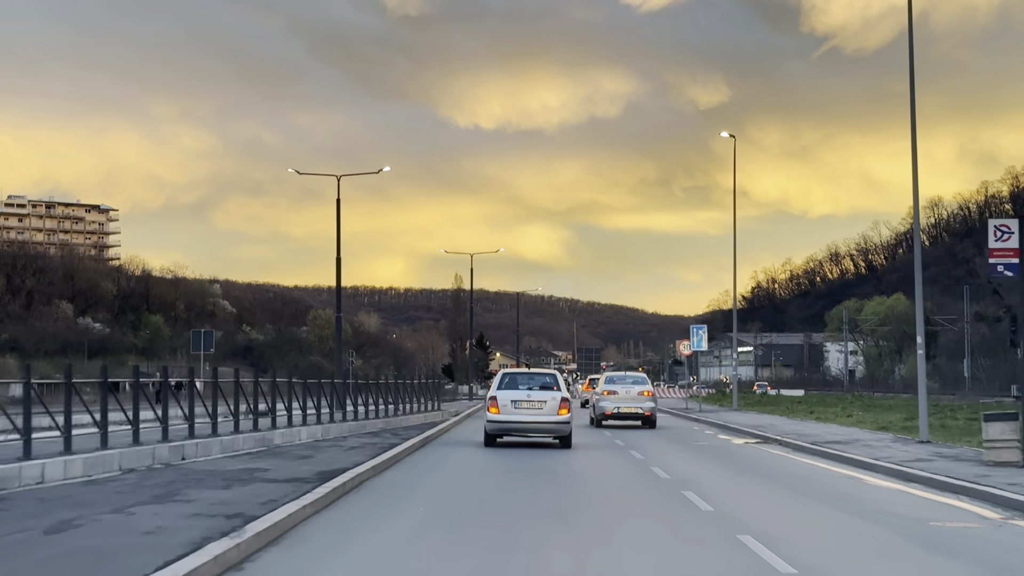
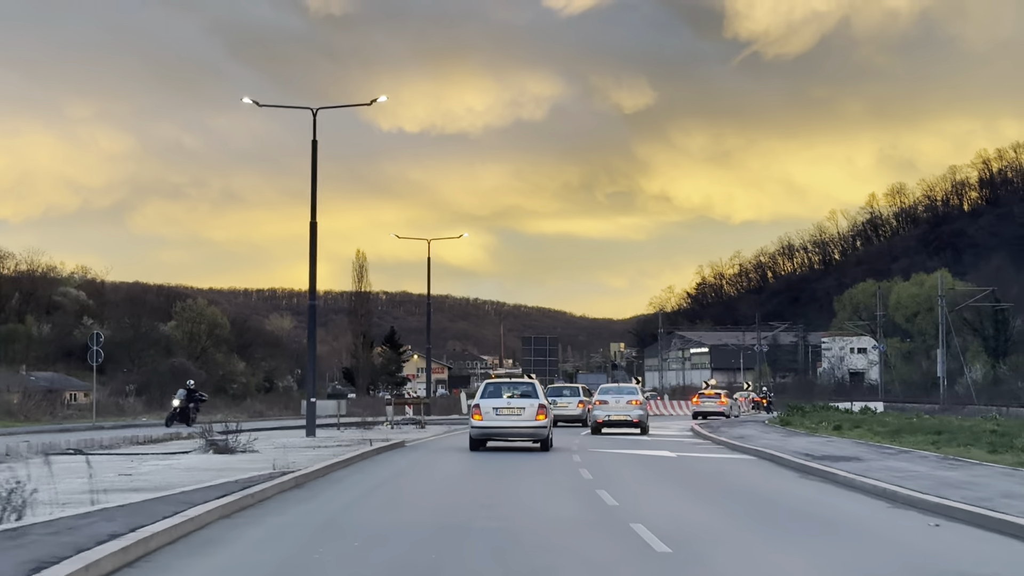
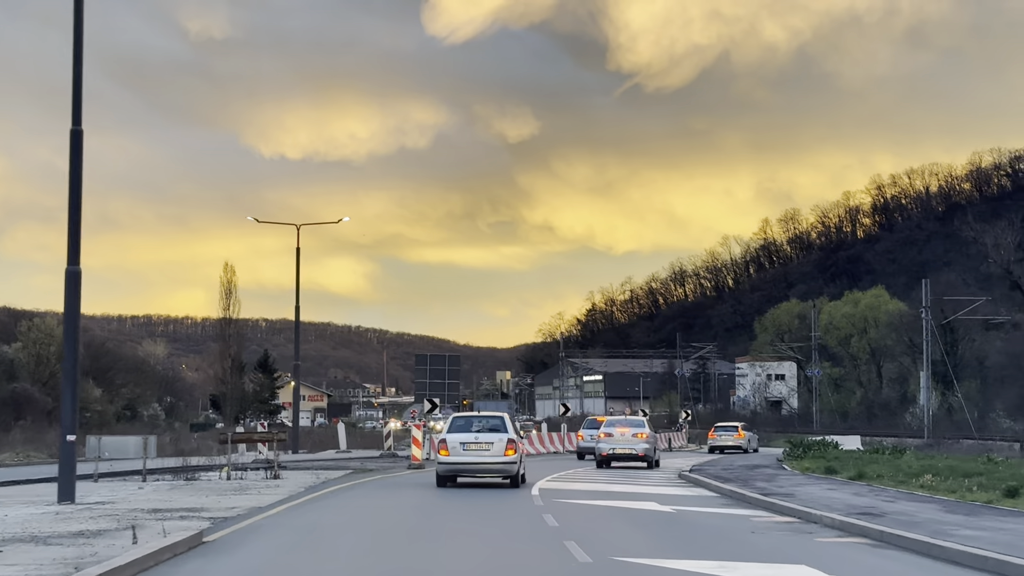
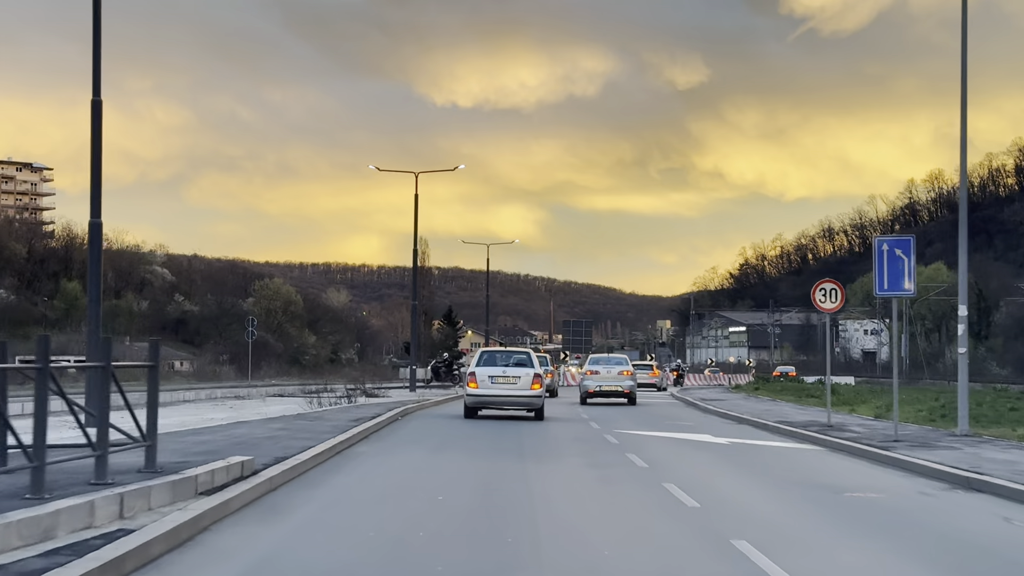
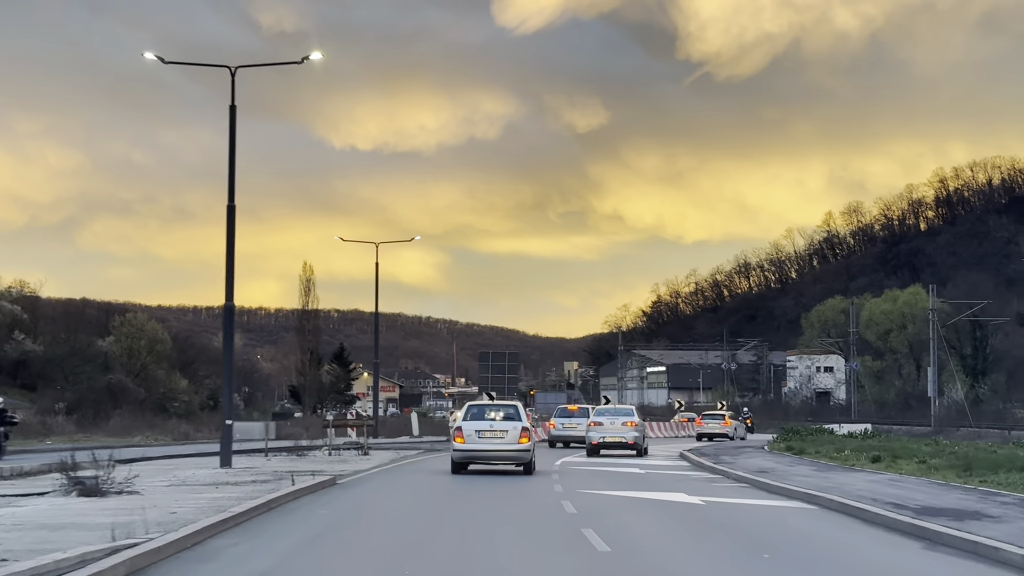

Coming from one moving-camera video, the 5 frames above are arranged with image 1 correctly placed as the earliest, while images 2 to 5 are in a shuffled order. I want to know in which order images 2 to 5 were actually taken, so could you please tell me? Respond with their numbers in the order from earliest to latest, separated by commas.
4, 2, 5, 3
